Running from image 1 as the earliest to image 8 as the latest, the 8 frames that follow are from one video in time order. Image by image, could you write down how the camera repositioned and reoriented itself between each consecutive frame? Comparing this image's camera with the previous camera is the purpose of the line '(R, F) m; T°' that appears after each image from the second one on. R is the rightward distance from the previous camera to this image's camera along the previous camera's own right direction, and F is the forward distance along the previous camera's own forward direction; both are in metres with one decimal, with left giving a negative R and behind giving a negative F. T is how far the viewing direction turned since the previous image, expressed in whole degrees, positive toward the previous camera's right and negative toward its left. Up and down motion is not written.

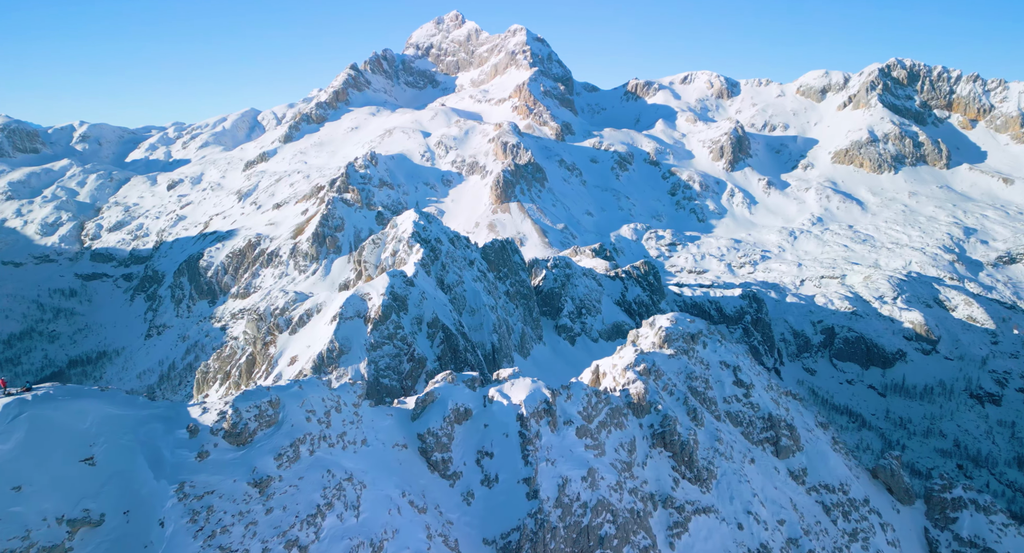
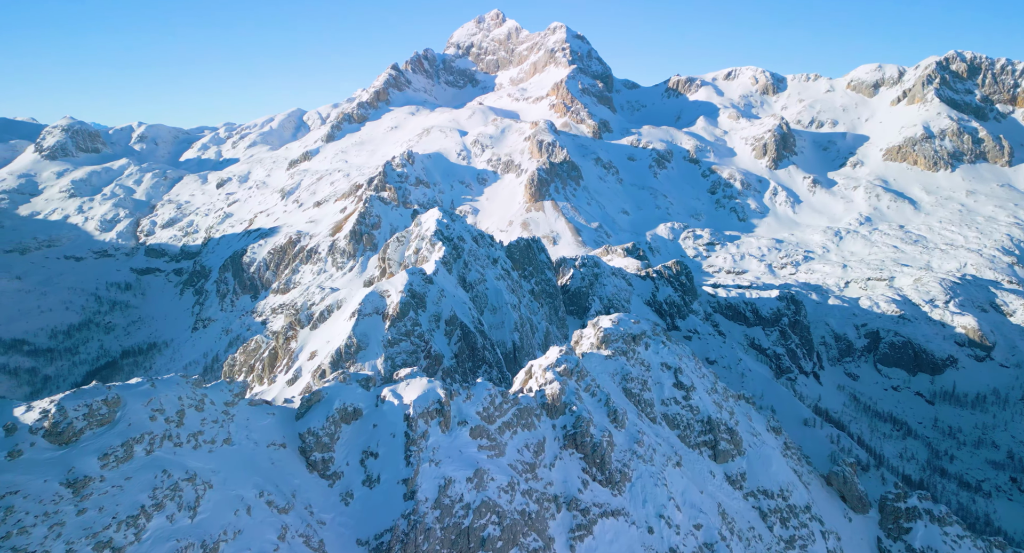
(+15.9, -2.0) m; -6°
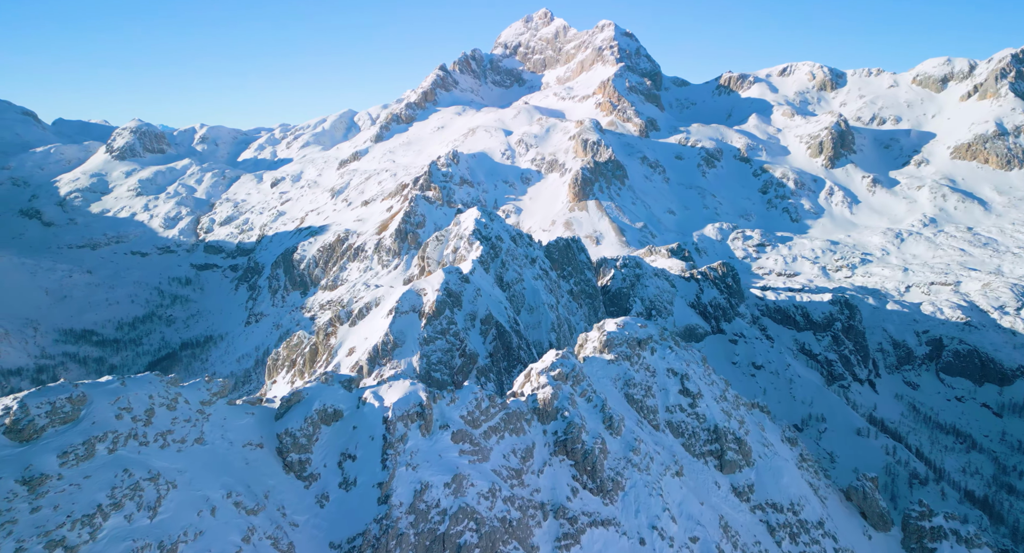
(+7.5, +0.7) m; -5°
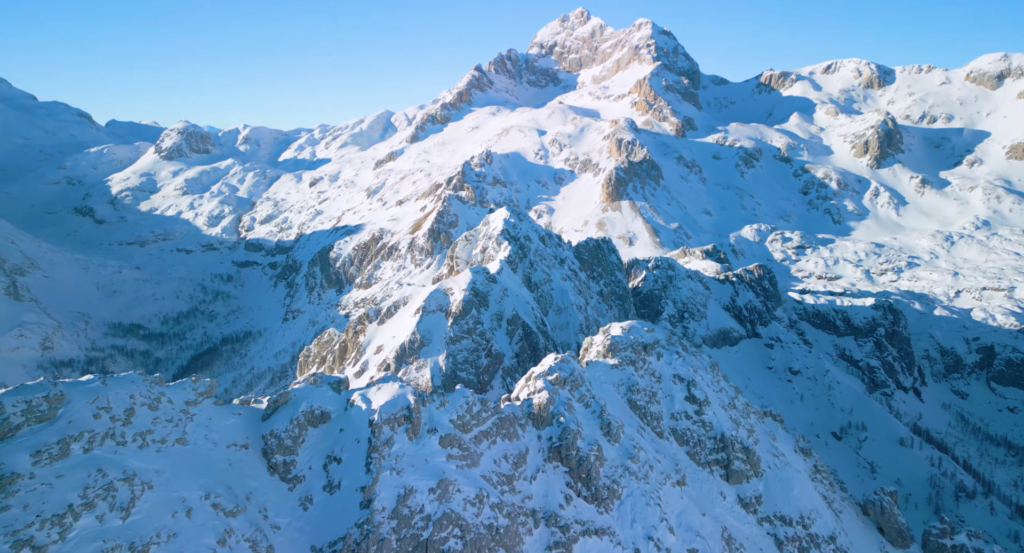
(+5.3, +1.1) m; -4°
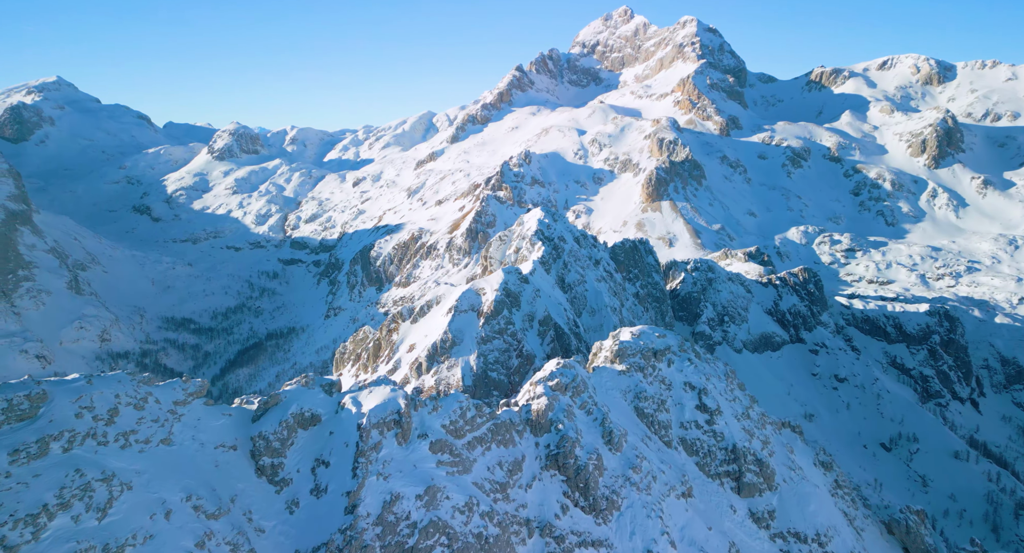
(+5.5, +1.7) m; -4°
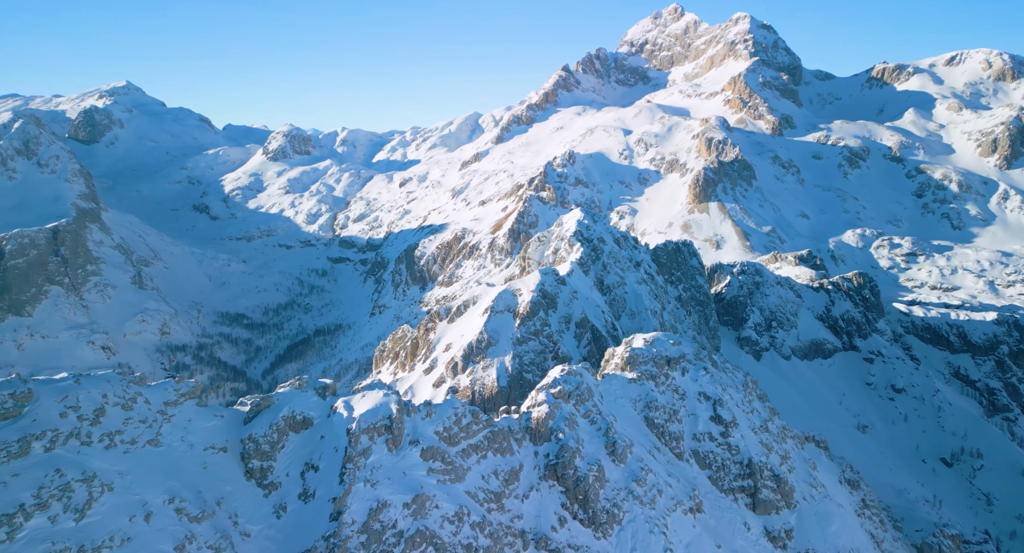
(+5.8, +2.2) m; -5°
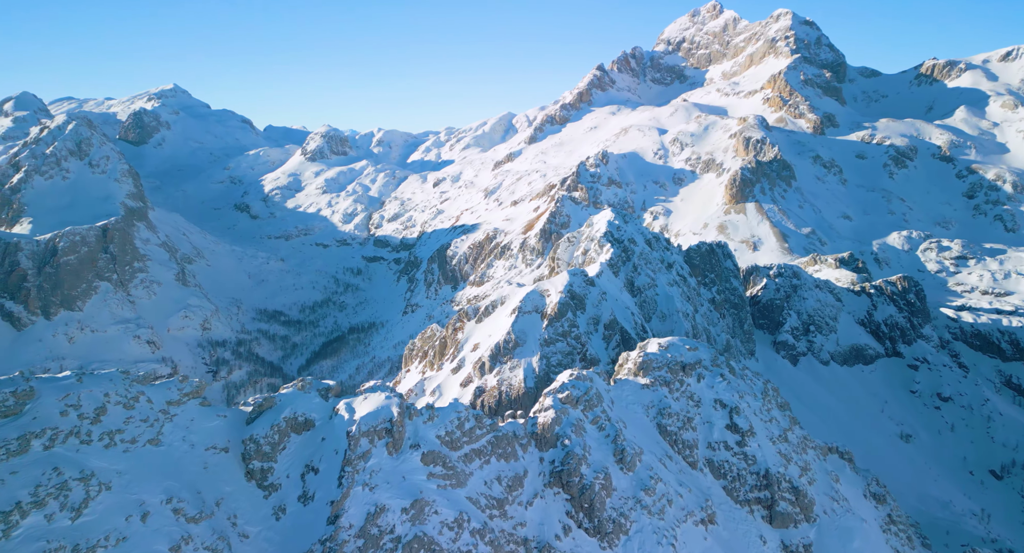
(+3.5, +1.4) m; -3°
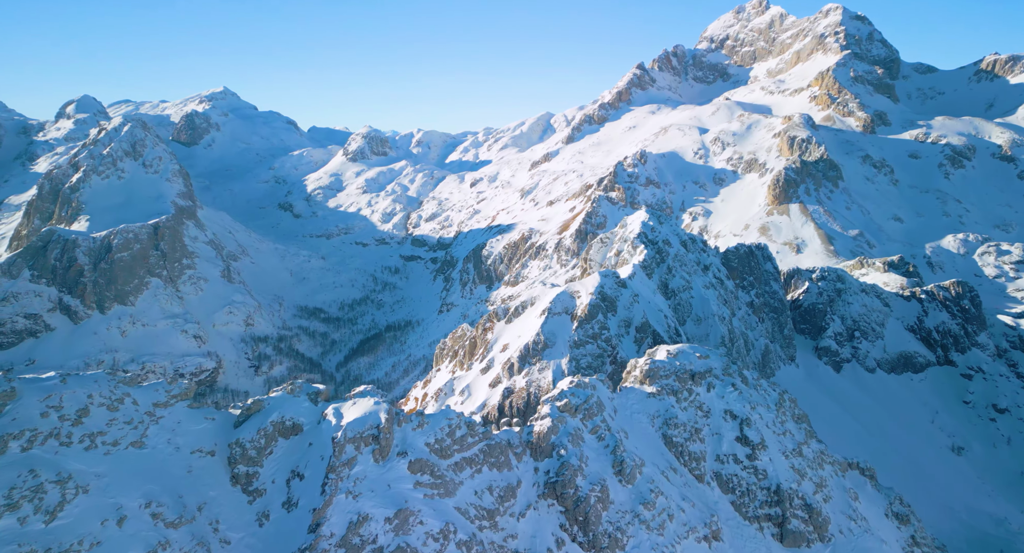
(+5.2, +2.3) m; -4°
